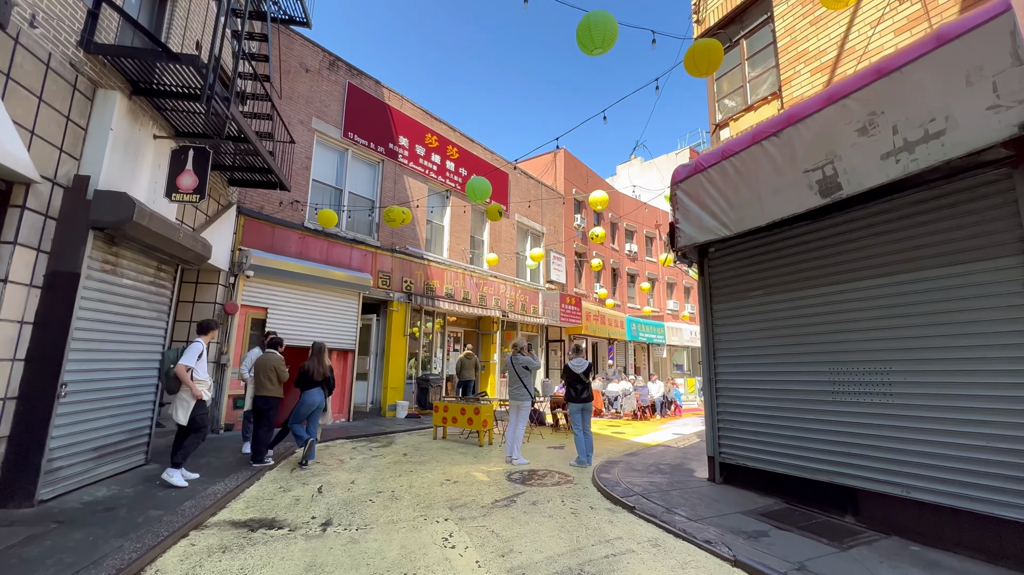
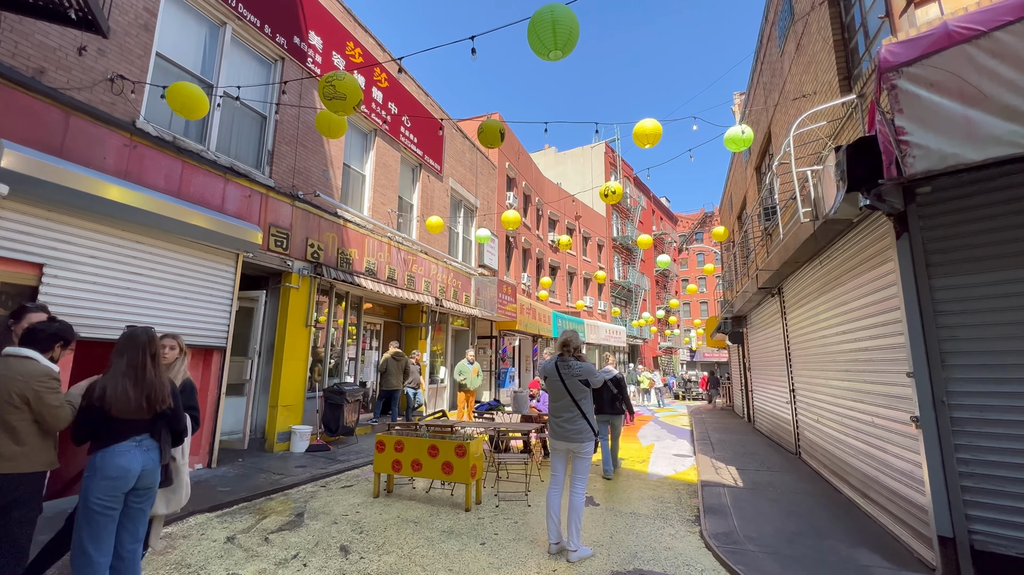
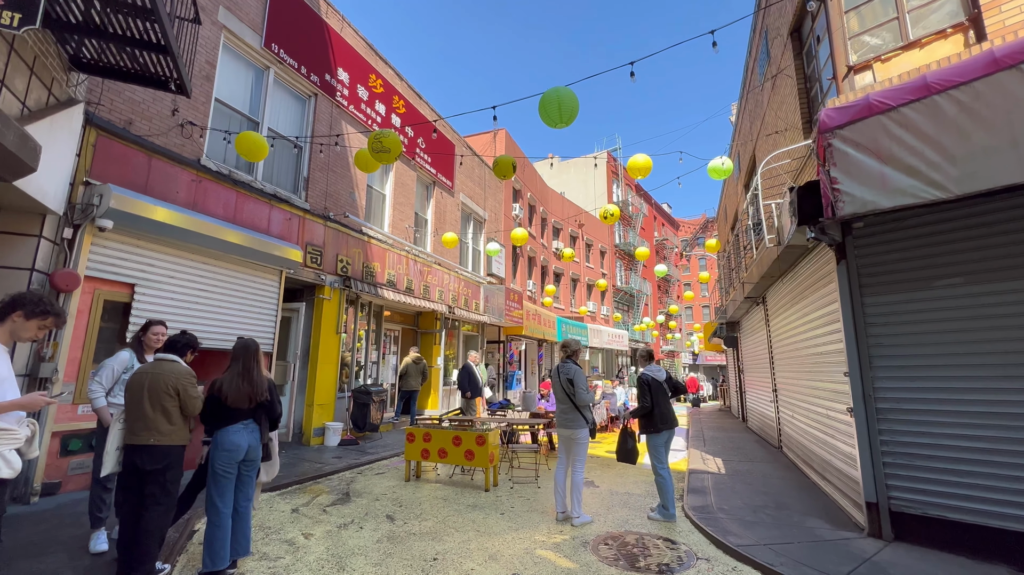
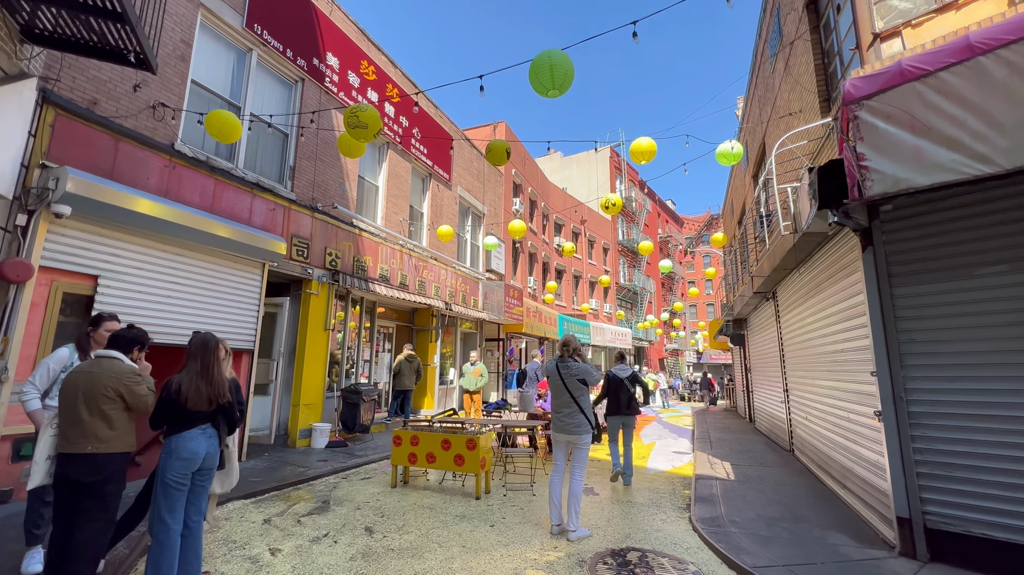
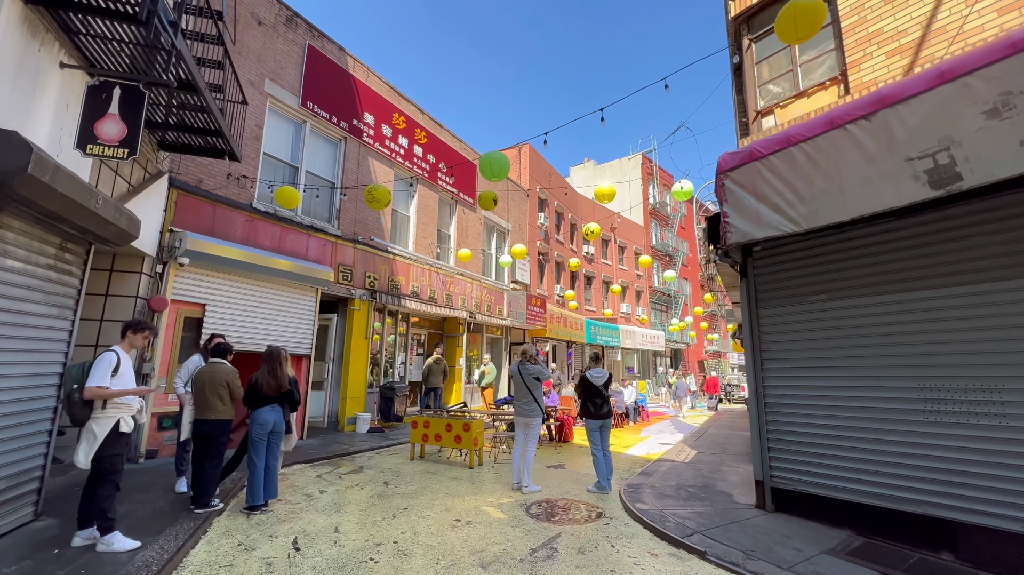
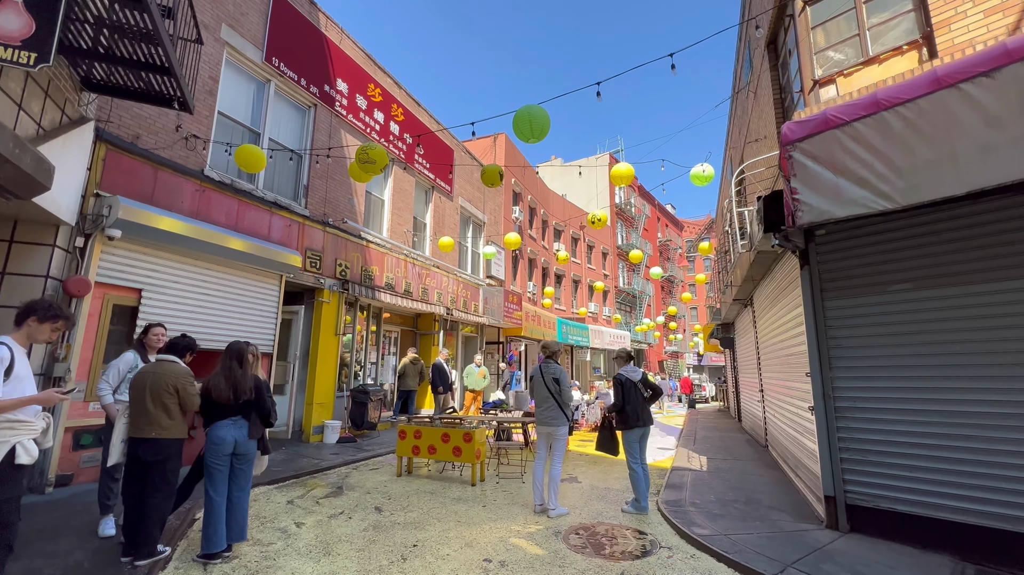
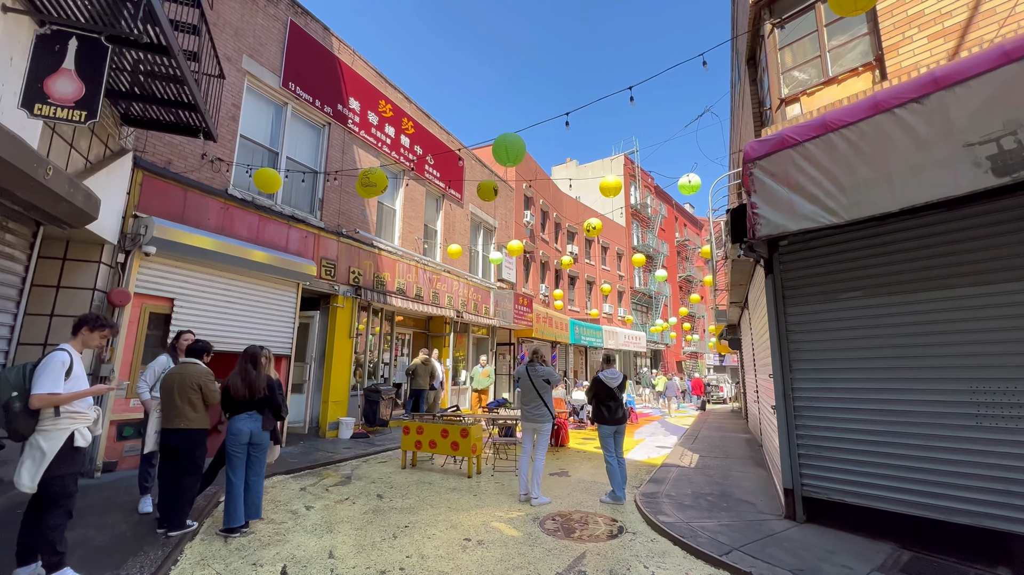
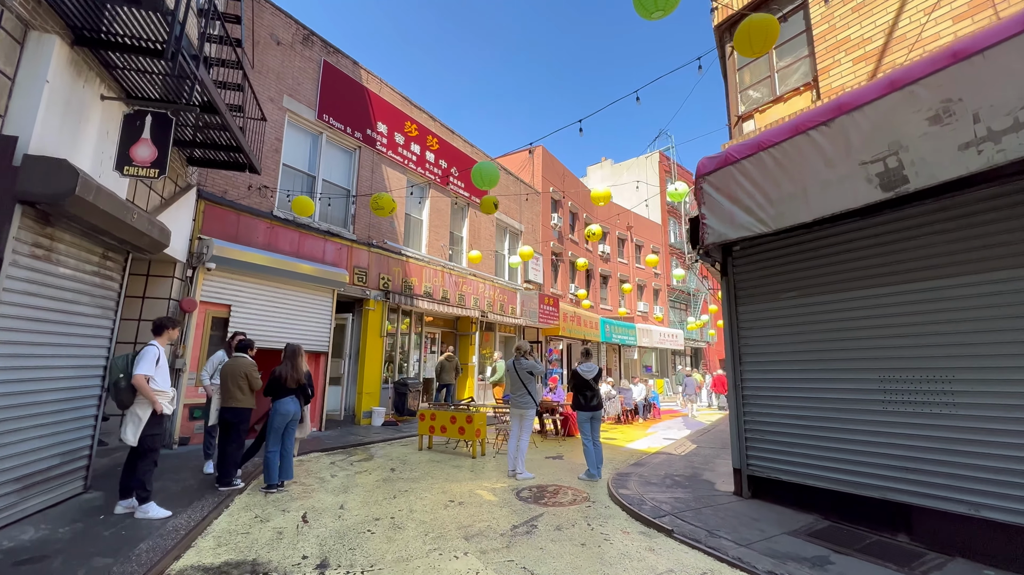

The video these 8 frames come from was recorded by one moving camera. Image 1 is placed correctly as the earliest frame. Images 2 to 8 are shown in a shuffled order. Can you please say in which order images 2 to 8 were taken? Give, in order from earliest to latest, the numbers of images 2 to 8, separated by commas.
8, 5, 7, 6, 3, 4, 2
